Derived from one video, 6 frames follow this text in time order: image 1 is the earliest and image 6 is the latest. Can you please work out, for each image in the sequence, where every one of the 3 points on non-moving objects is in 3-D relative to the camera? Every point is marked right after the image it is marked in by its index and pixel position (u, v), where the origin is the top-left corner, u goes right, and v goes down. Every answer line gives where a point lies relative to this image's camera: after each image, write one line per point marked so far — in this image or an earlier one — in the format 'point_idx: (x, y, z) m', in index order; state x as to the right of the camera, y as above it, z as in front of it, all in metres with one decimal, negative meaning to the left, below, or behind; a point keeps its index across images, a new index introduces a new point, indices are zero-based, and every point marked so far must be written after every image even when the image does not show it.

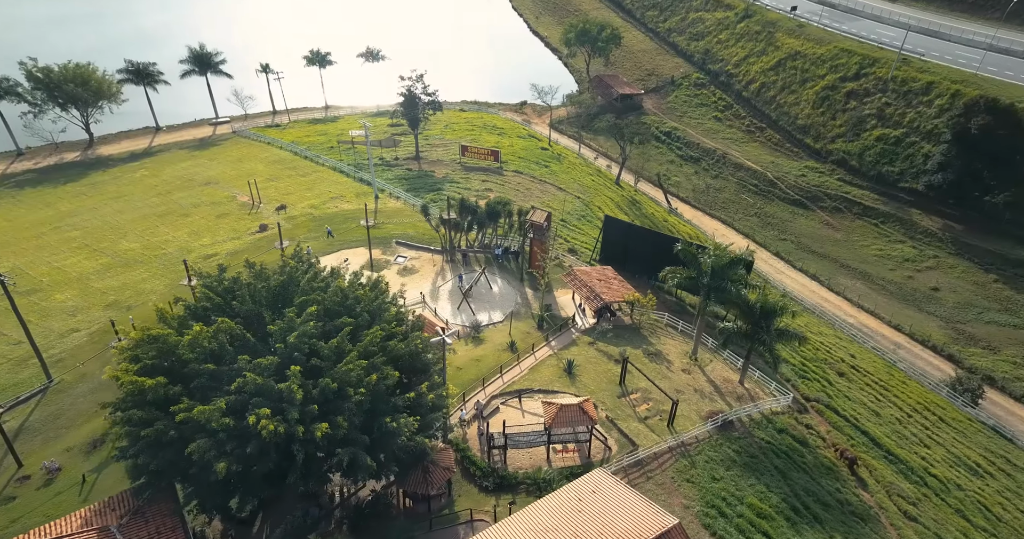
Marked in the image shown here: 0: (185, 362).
0: (-10.5, -2.9, +16.9) m
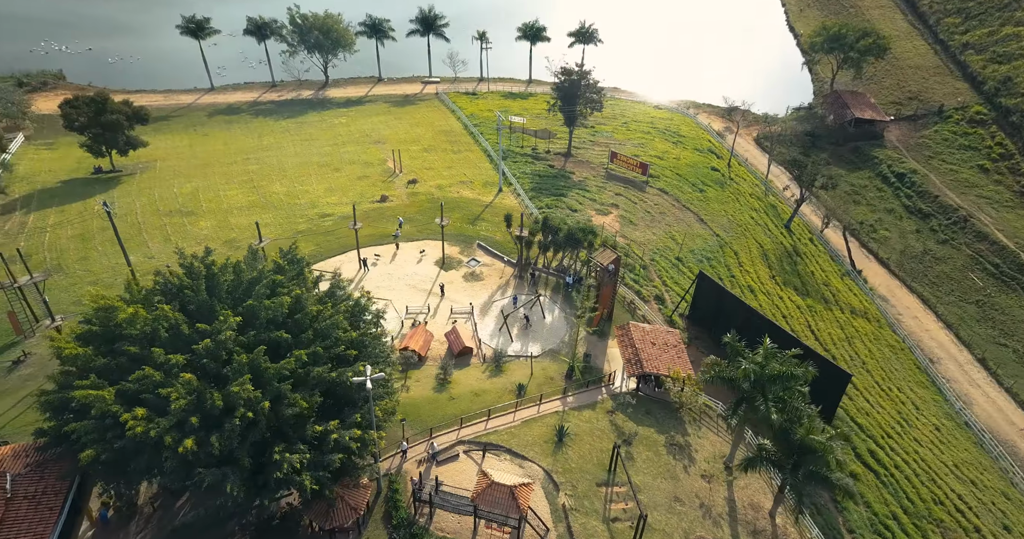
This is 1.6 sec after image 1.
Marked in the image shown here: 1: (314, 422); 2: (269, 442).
0: (-14.0, -2.5, +18.9) m
1: (-7.2, -5.9, +19.6) m
2: (-8.6, -6.1, +18.4) m
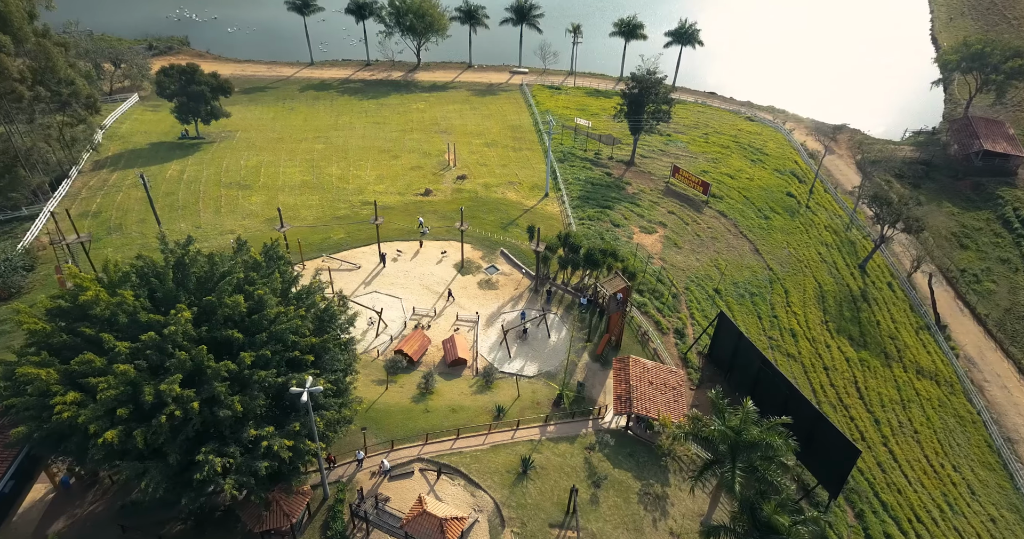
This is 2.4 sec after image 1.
0: (-16.2, -1.9, +20.2) m
1: (-9.9, -6.2, +20.1) m
2: (-11.5, -6.2, +19.0) m
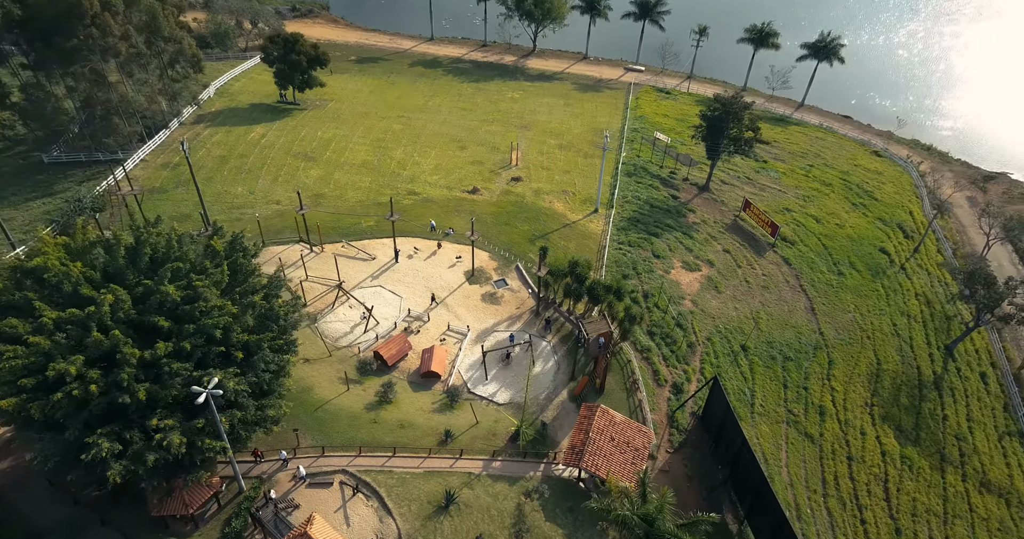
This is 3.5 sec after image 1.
0: (-19.7, -0.7, +22.5) m
1: (-14.4, -6.1, +21.4) m
2: (-16.1, -5.8, +20.7) m
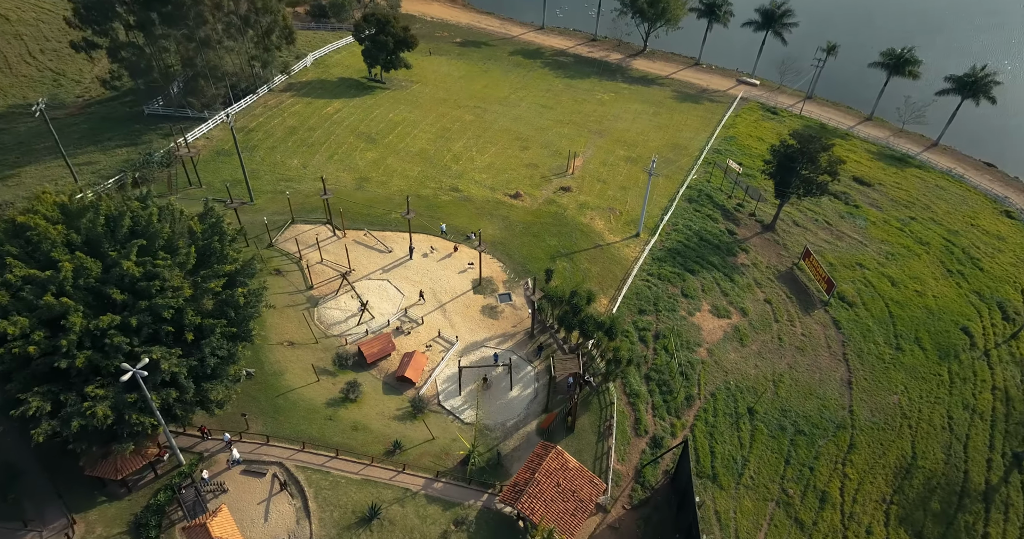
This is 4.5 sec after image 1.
0: (-22.3, +1.2, +25.4) m
1: (-18.2, -5.0, +23.7) m
2: (-19.9, -4.5, +23.2) m
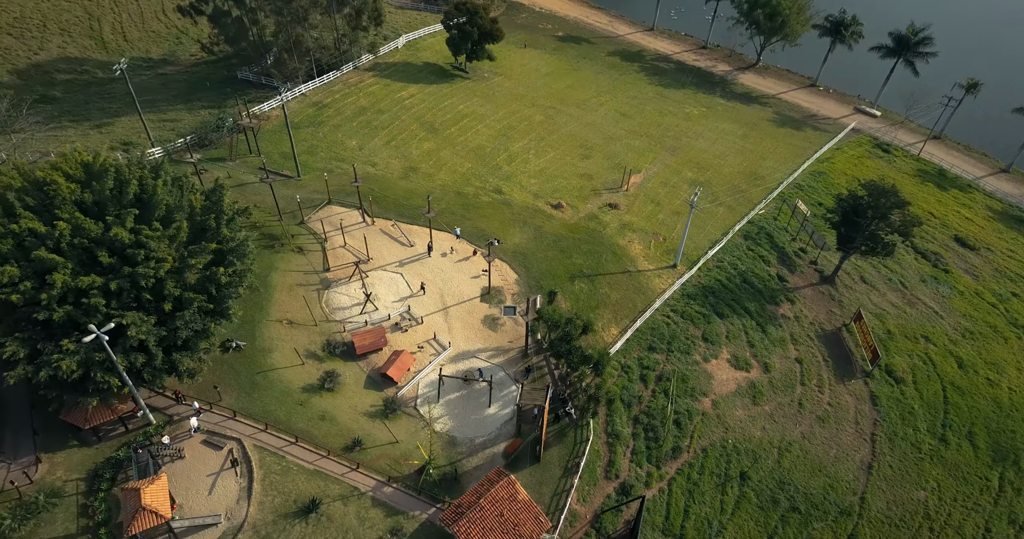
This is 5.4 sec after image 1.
0: (-23.6, +3.5, +28.7) m
1: (-20.8, -3.3, +26.6) m
2: (-22.4, -2.4, +26.4) m
